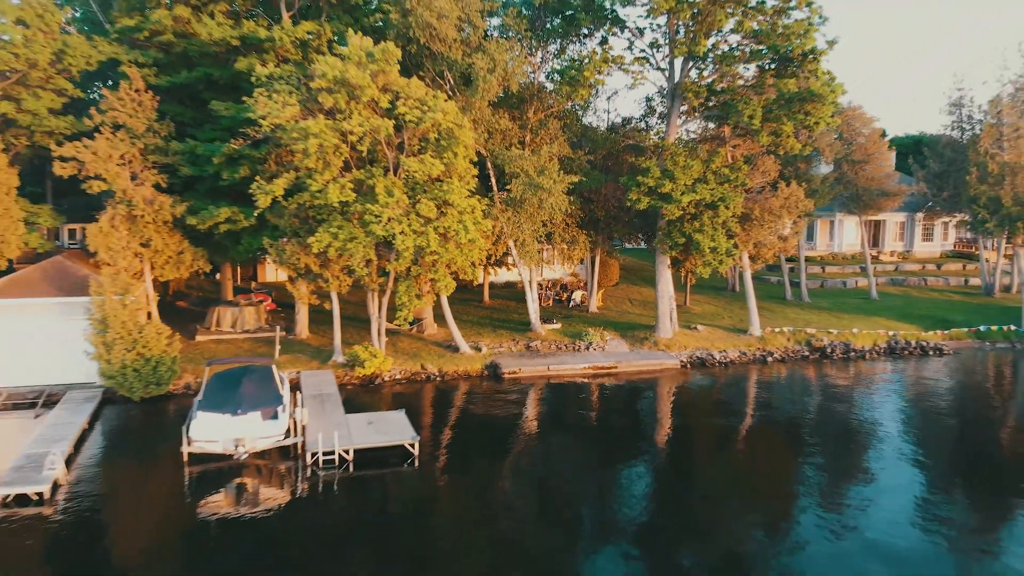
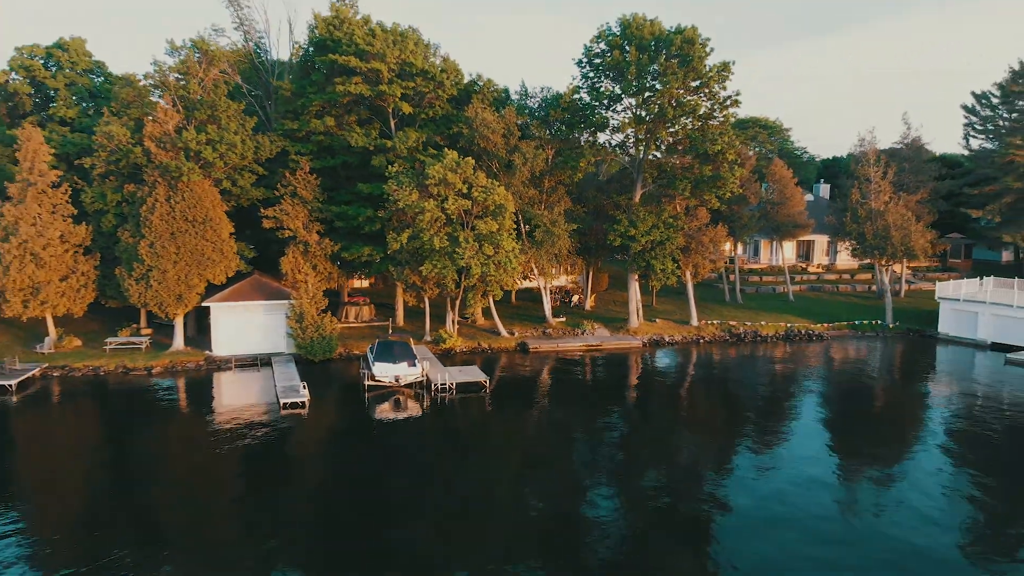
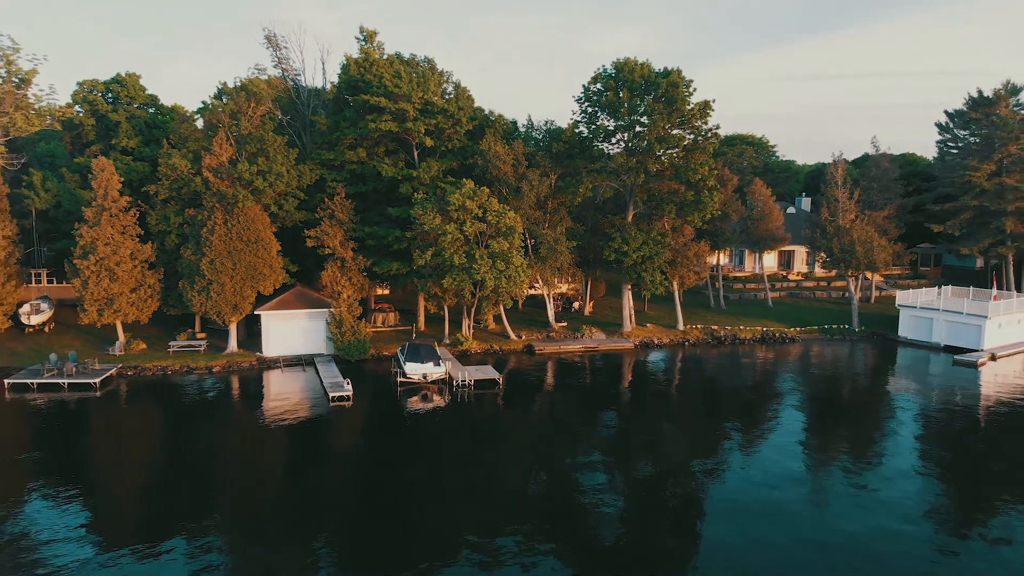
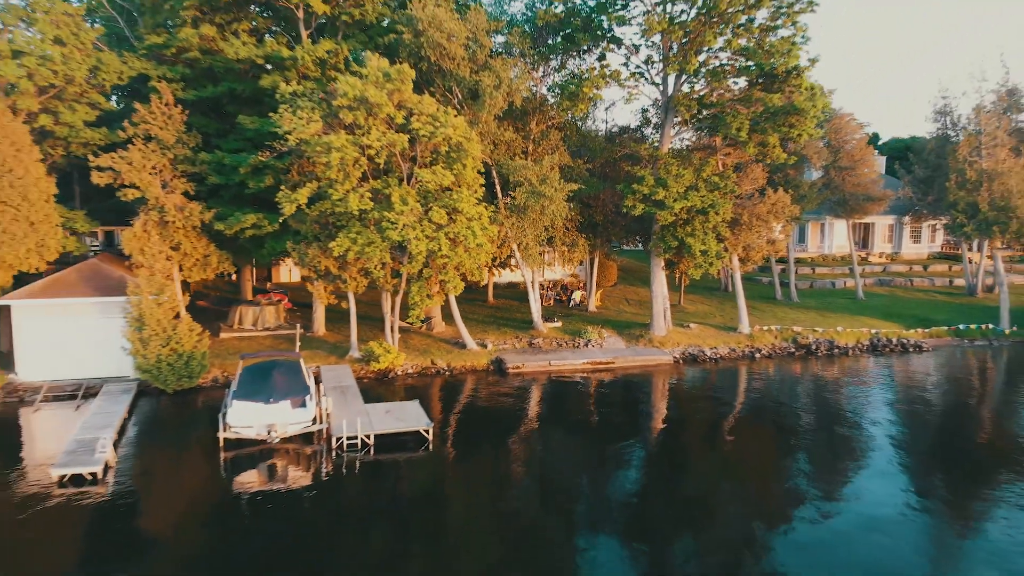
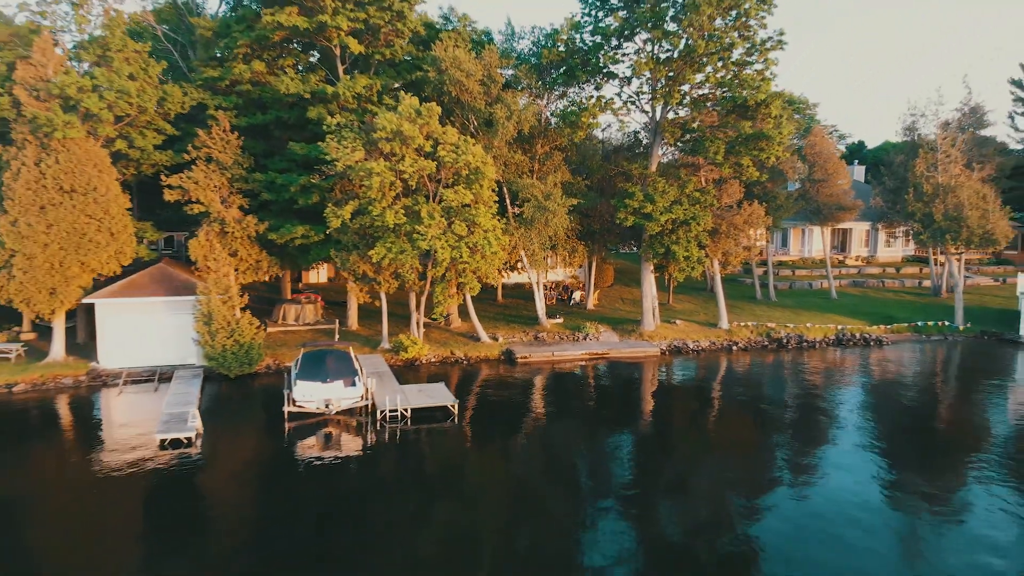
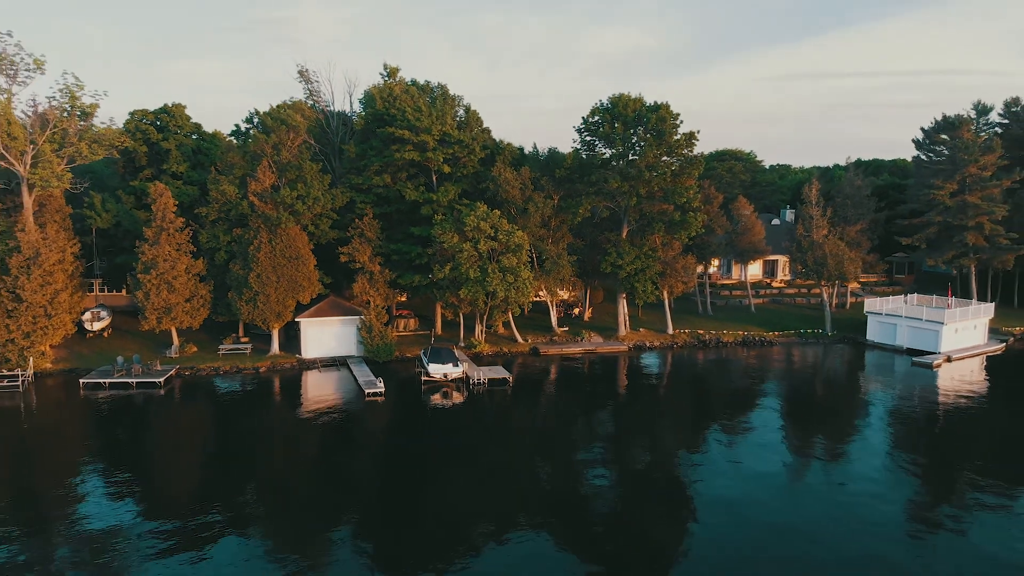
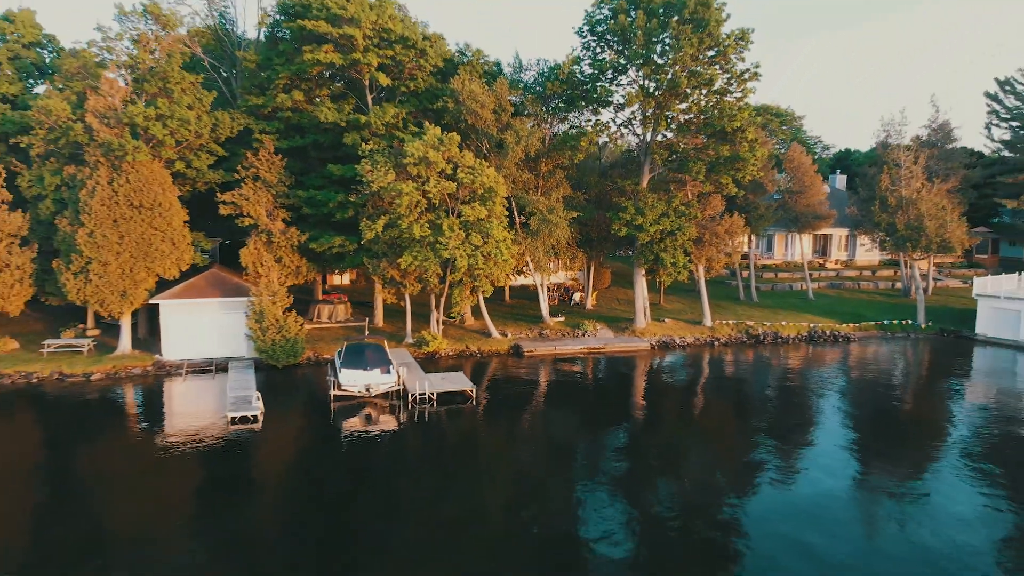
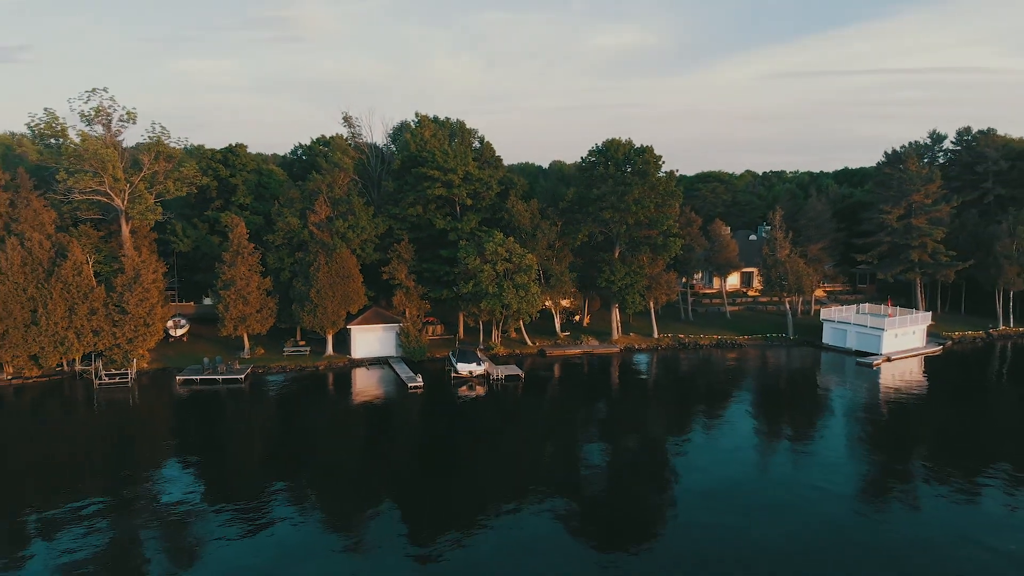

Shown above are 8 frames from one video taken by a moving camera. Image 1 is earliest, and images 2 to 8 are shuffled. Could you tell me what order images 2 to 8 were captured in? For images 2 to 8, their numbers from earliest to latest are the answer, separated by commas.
4, 5, 7, 2, 3, 6, 8
